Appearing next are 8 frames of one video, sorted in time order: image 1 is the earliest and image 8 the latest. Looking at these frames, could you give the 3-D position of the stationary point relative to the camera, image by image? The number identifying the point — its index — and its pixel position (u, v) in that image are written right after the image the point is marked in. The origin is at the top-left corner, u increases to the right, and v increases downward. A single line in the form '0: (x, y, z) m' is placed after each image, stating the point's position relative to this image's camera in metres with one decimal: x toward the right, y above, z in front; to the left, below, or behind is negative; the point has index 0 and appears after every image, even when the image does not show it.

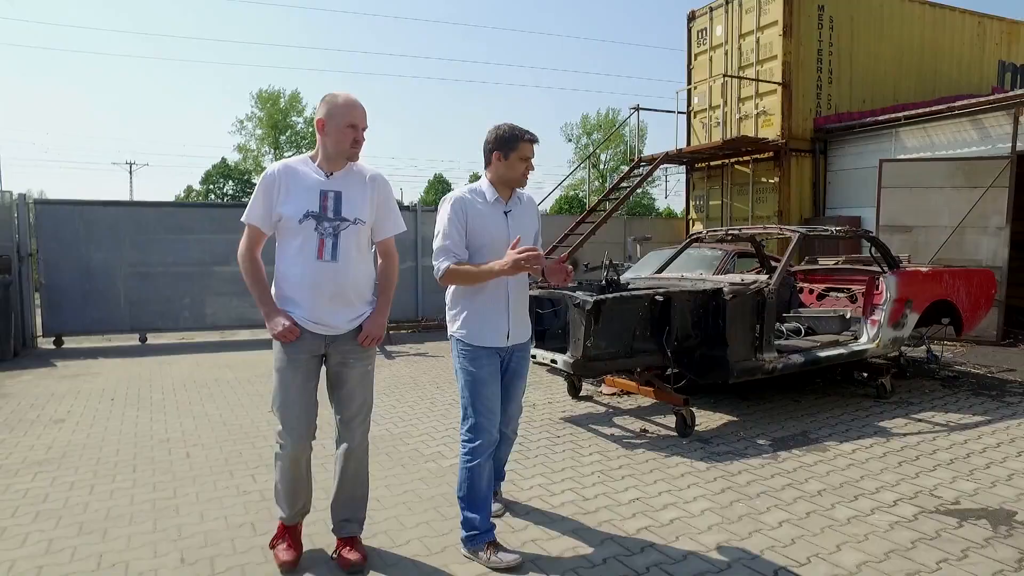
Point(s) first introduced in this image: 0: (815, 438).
0: (+2.3, -1.1, +4.8) m
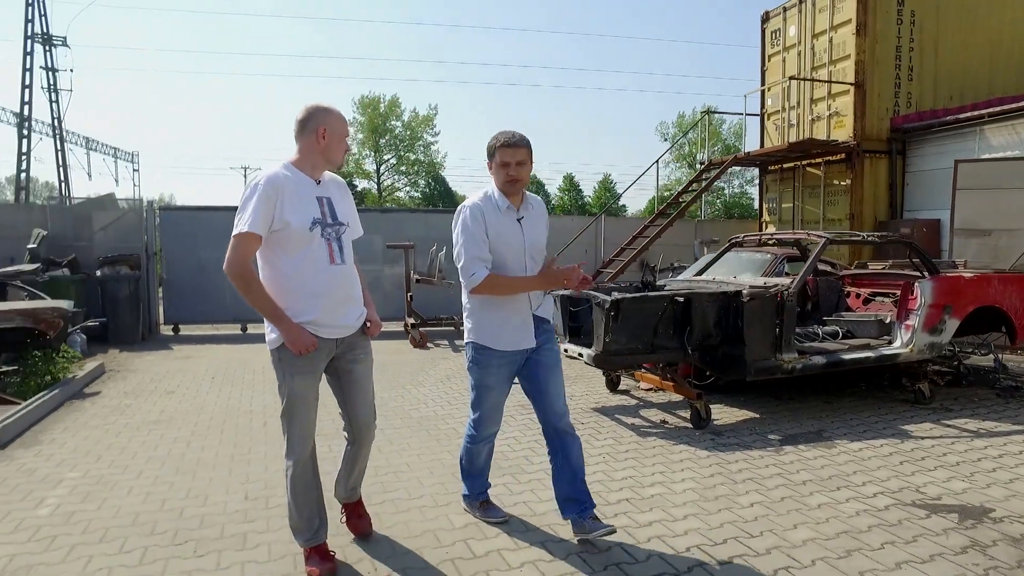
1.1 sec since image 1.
0: (+2.5, -1.2, +5.0) m
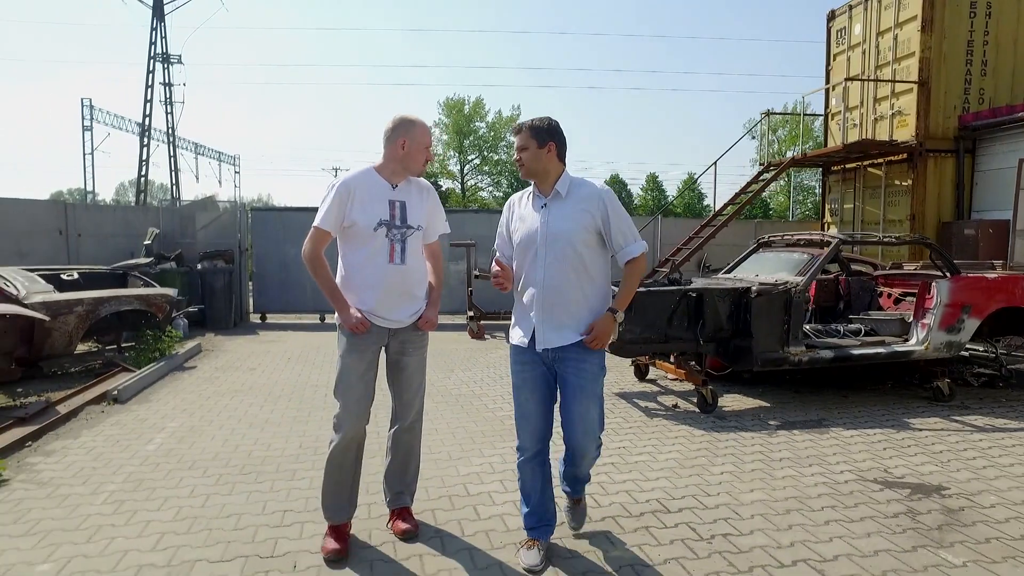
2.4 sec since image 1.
0: (+2.7, -1.2, +5.3) m
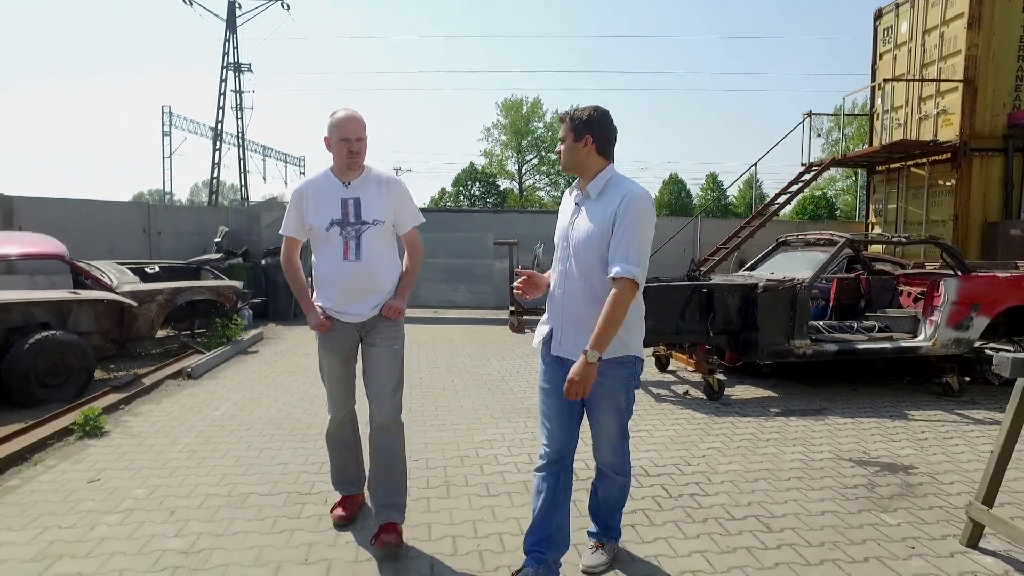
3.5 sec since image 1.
0: (+2.8, -1.1, +5.7) m
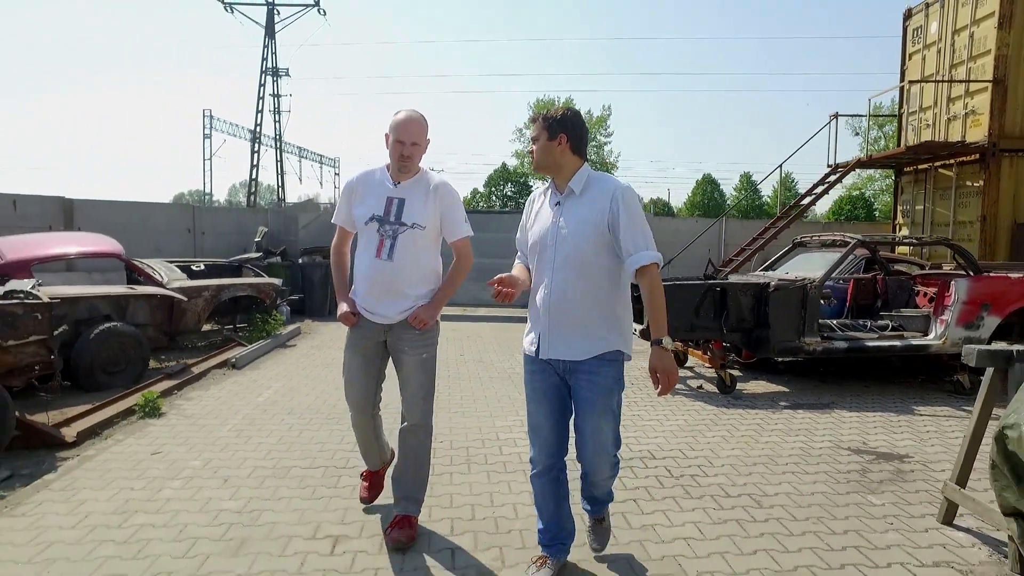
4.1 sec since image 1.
0: (+3.0, -1.1, +5.9) m
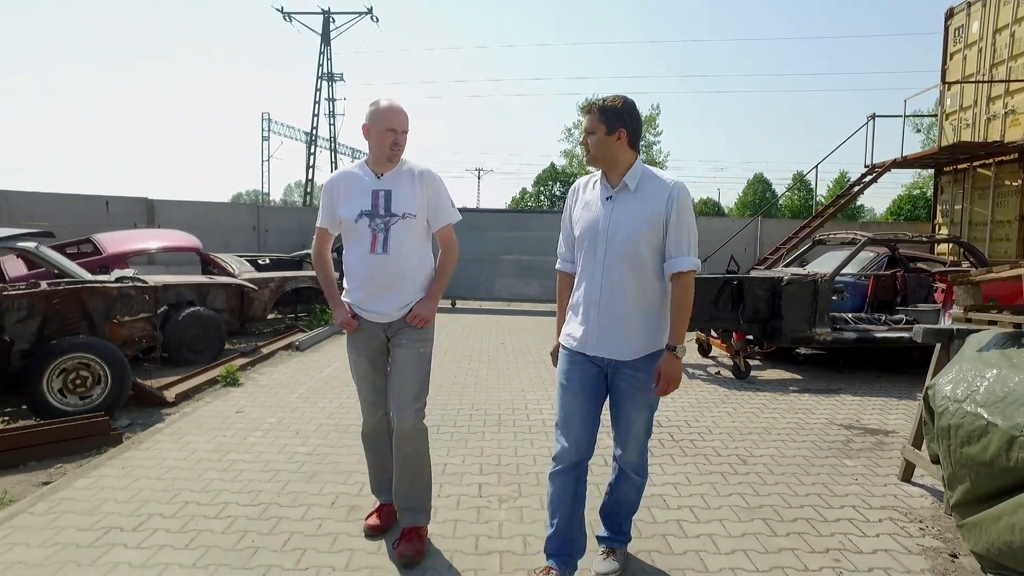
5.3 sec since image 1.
0: (+3.3, -1.1, +6.4) m
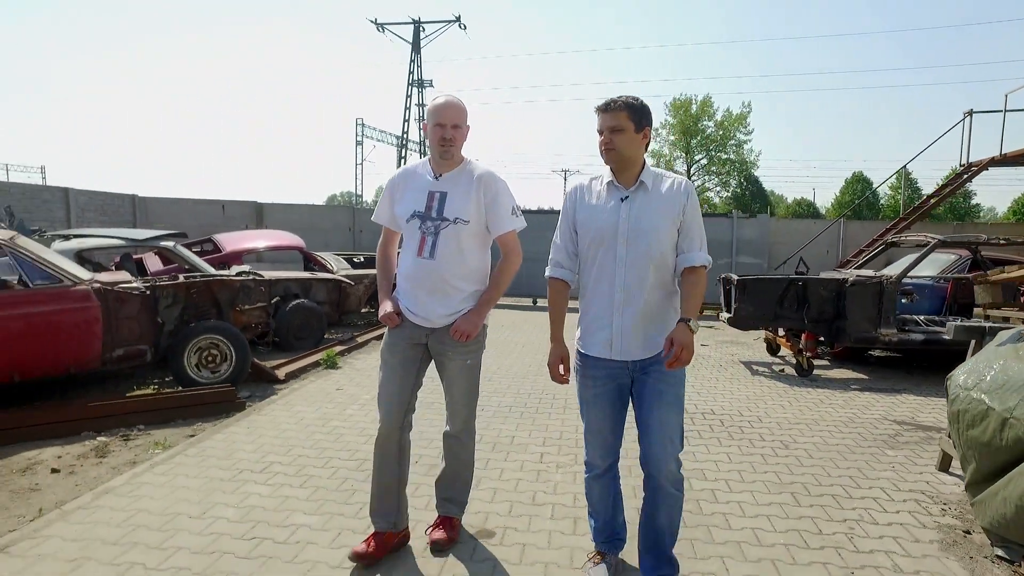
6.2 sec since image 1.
0: (+4.0, -1.1, +6.4) m
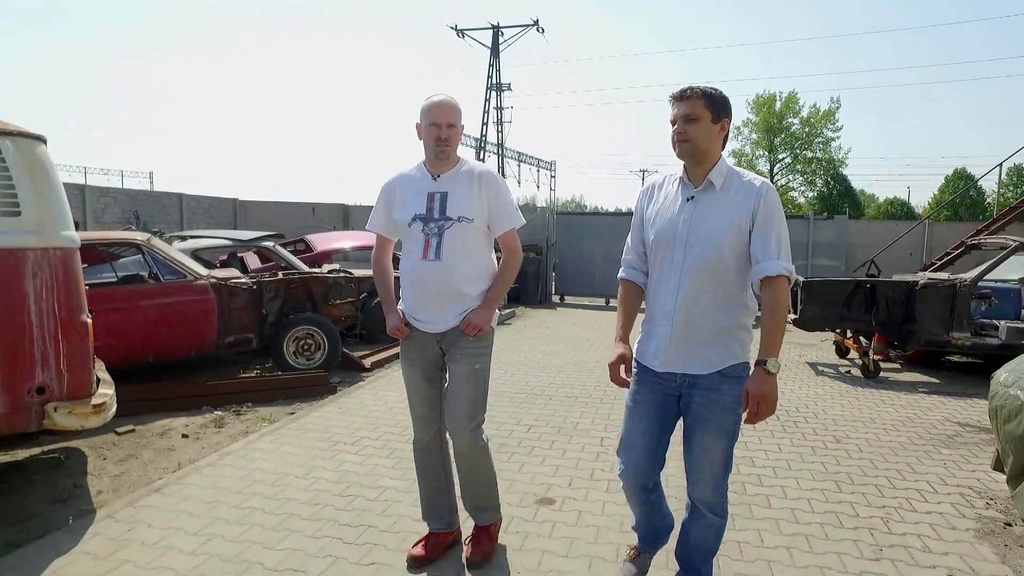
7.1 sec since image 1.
0: (+4.7, -1.1, +6.4) m
